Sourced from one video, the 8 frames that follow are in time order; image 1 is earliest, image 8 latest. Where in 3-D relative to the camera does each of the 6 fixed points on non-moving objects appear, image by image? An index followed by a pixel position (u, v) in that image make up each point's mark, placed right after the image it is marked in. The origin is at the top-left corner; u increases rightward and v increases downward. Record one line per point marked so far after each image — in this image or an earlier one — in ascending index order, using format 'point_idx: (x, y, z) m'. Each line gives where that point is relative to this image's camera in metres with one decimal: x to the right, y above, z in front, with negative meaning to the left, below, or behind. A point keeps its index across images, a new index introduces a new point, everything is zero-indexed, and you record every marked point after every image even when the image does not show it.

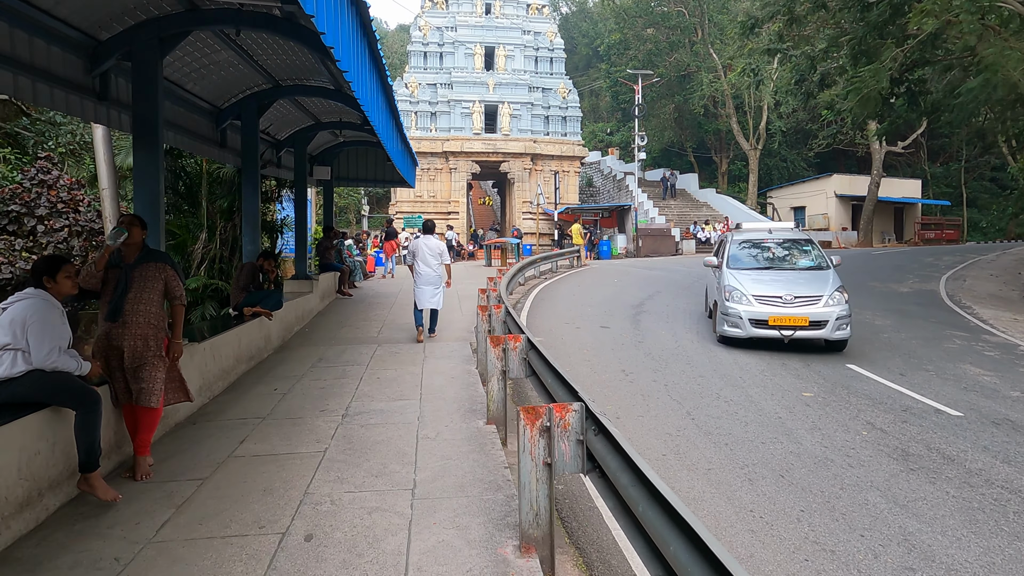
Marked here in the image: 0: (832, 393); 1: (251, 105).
0: (+3.4, -1.1, +7.1) m
1: (-3.4, +2.4, +8.6) m
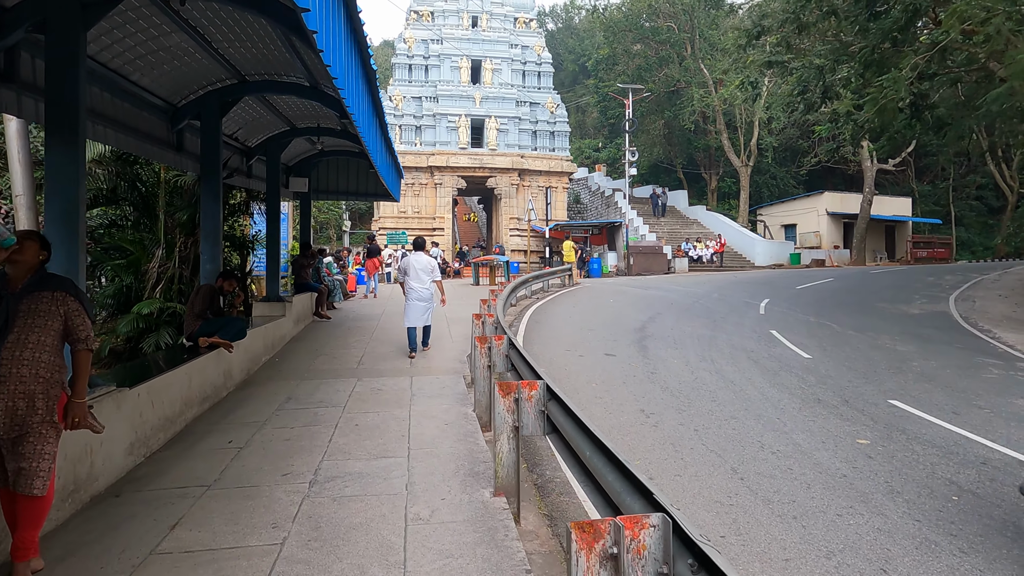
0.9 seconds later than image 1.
0: (+3.4, -1.4, +6.0) m
1: (-3.4, +2.1, +7.5) m
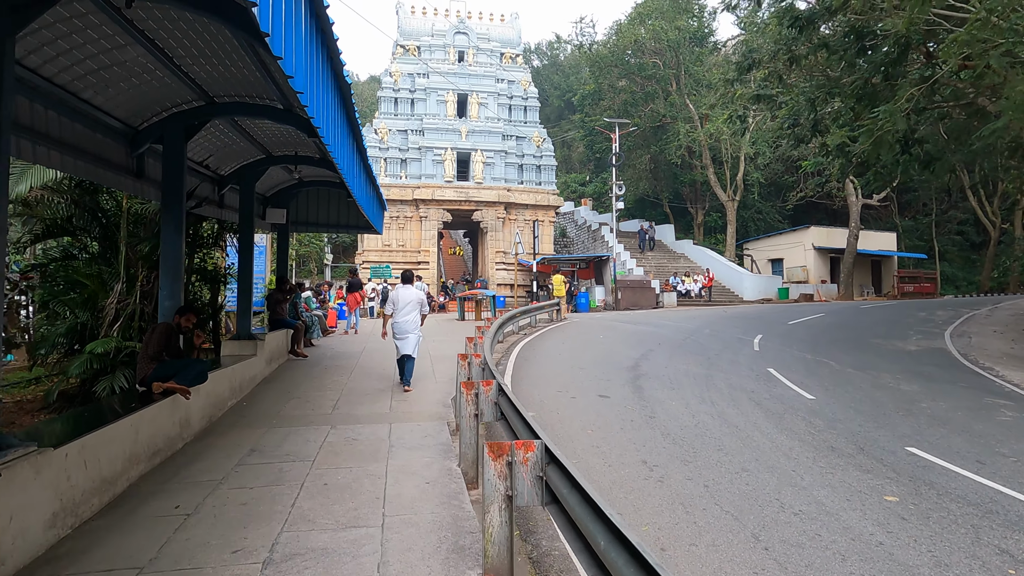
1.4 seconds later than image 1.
0: (+3.3, -1.7, +5.4) m
1: (-3.5, +1.7, +6.9) m
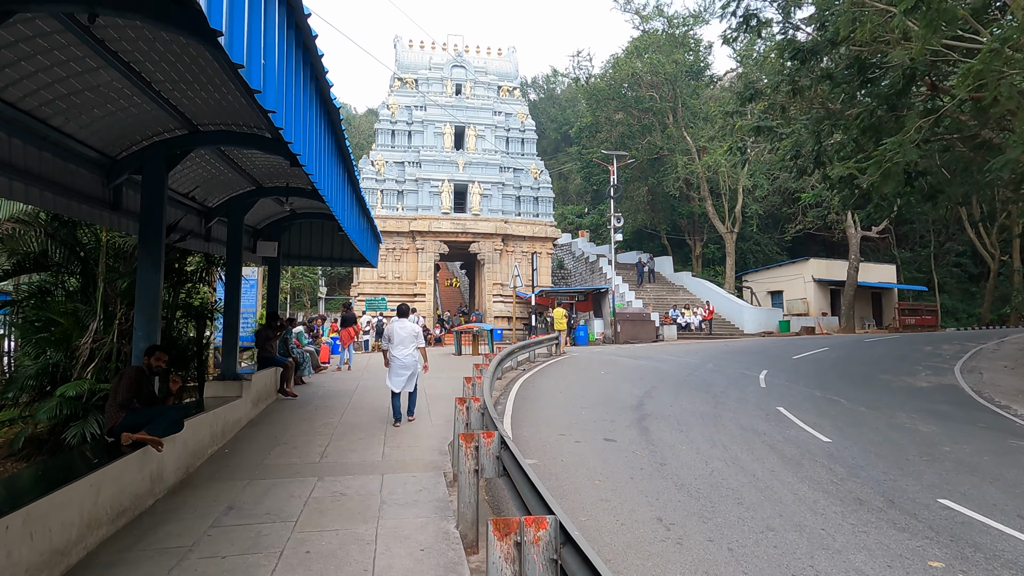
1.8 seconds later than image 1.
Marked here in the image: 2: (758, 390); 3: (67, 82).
0: (+3.4, -2.0, +4.9) m
1: (-3.4, +1.3, +6.5) m
2: (+5.6, -2.3, +15.1) m
3: (-3.3, +1.5, +5.0) m
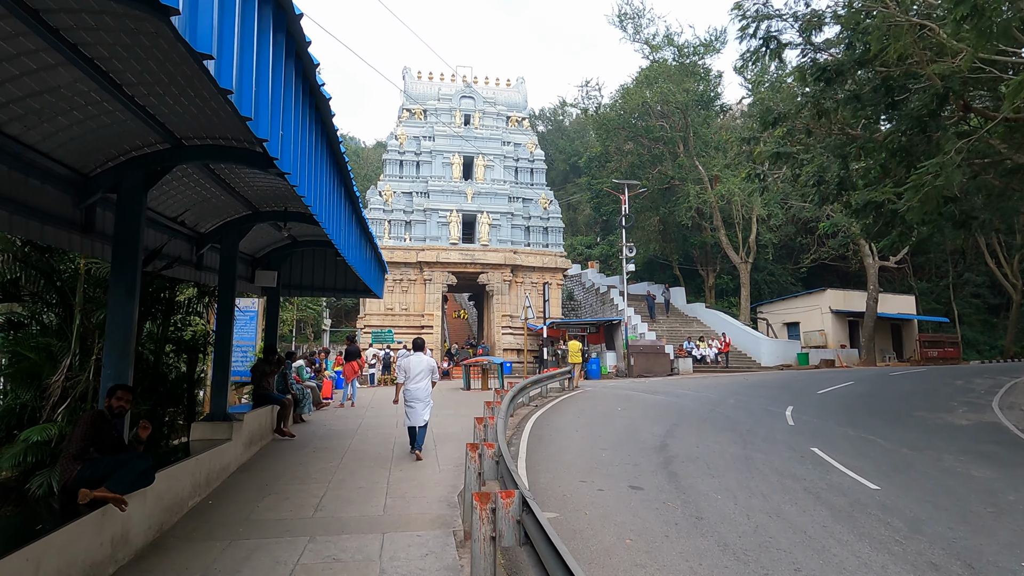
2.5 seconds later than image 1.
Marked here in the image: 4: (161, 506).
0: (+3.5, -2.2, +4.0) m
1: (-3.3, +1.0, +5.8) m
2: (+5.8, -3.0, +14.1) m
3: (-3.2, +1.3, +4.3) m
4: (-3.0, -1.9, +5.7) m
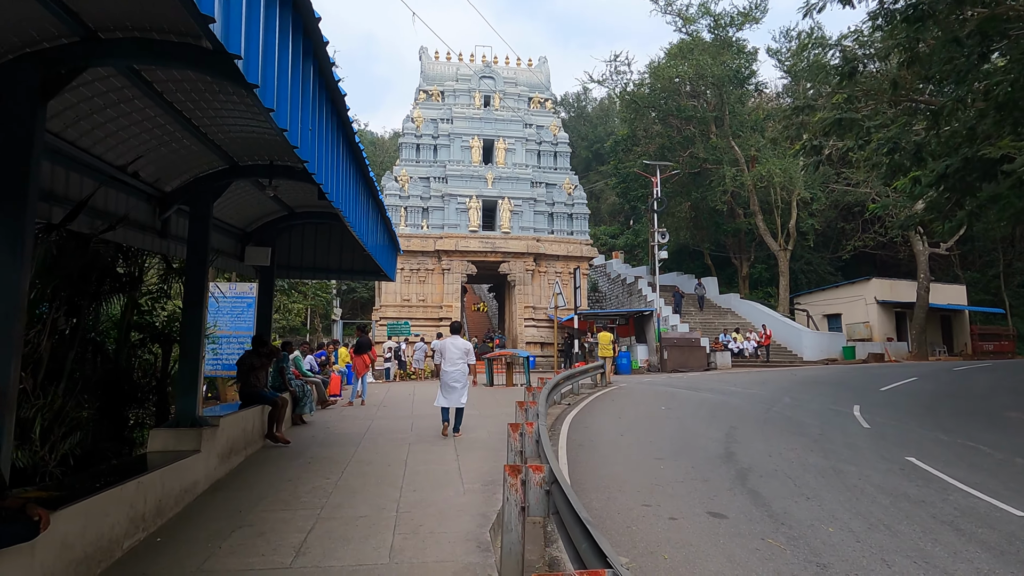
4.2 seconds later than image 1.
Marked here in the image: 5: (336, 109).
0: (+3.8, -1.9, +2.1) m
1: (-2.9, +1.3, +4.1) m
2: (+6.4, -2.6, +12.1) m
3: (-2.8, +1.6, +2.5) m
4: (-2.7, -1.6, +4.0) m
5: (-1.7, +1.7, +6.7) m
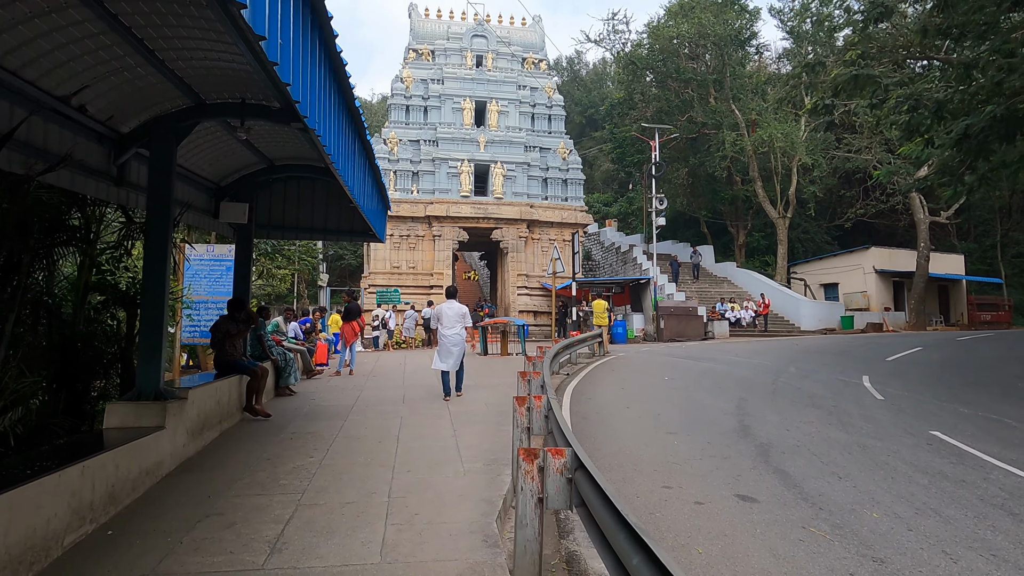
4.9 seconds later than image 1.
0: (+4.0, -1.8, +1.5) m
1: (-2.8, +1.6, +3.2) m
2: (+6.4, -2.0, +11.6) m
3: (-2.7, +1.8, +1.6) m
4: (-2.6, -1.3, +3.2) m
5: (-1.6, +2.1, +5.8) m
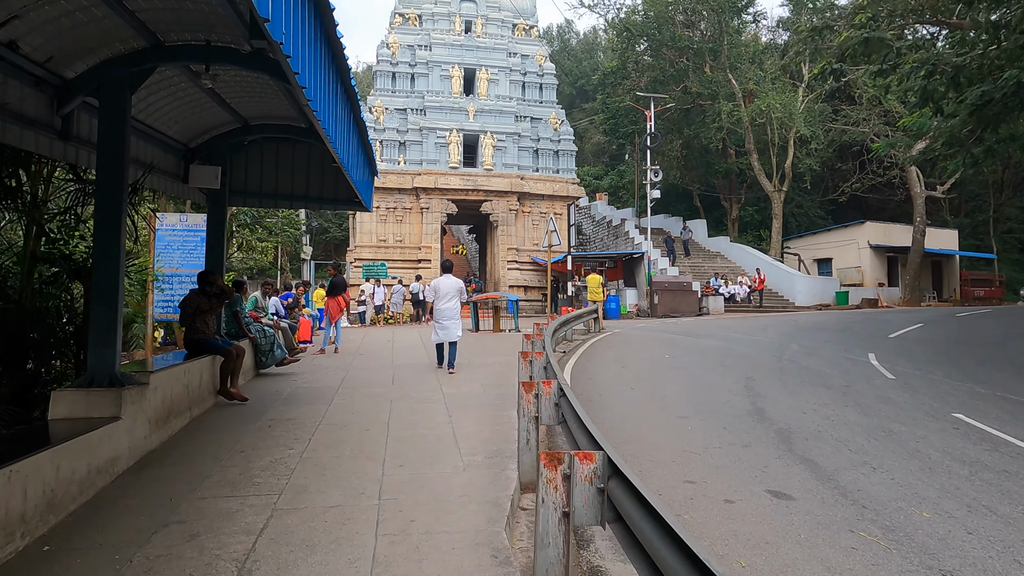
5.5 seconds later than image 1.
0: (+4.1, -1.7, +0.9) m
1: (-2.7, +1.7, +2.3) m
2: (+6.3, -1.6, +11.1) m
3: (-2.6, +1.9, +0.8) m
4: (-2.5, -1.2, +2.5) m
5: (-1.6, +2.3, +5.0) m
